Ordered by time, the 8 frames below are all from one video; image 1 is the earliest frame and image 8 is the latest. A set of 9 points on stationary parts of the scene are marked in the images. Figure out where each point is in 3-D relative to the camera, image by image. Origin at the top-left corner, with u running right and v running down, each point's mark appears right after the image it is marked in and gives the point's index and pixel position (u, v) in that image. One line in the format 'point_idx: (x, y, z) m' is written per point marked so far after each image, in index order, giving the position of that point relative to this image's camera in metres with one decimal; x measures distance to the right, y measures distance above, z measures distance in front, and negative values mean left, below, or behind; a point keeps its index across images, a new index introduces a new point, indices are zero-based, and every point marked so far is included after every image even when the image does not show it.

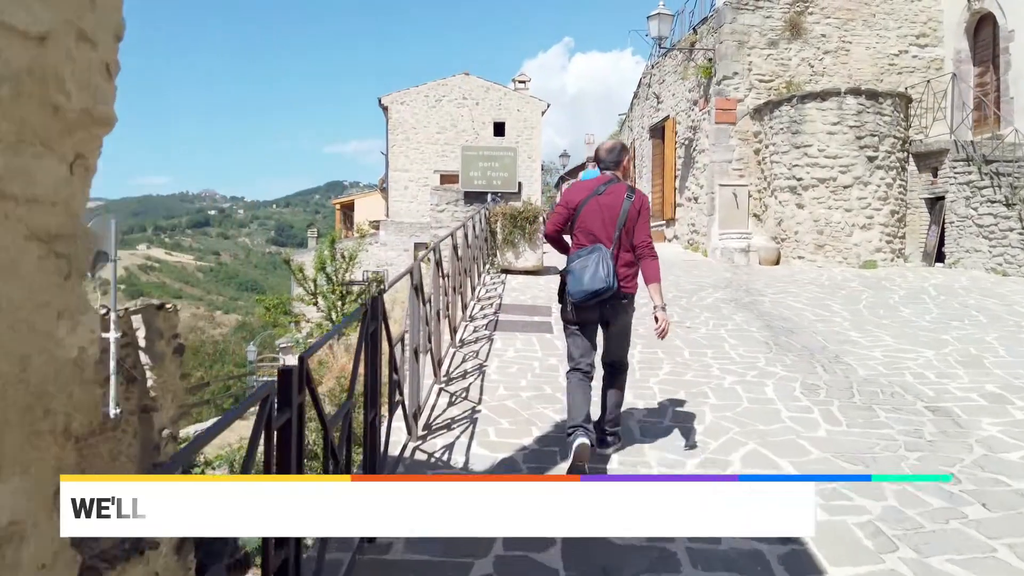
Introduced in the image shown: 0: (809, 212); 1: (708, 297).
0: (+4.4, +1.1, +9.8) m
1: (+2.2, -0.1, +7.4) m
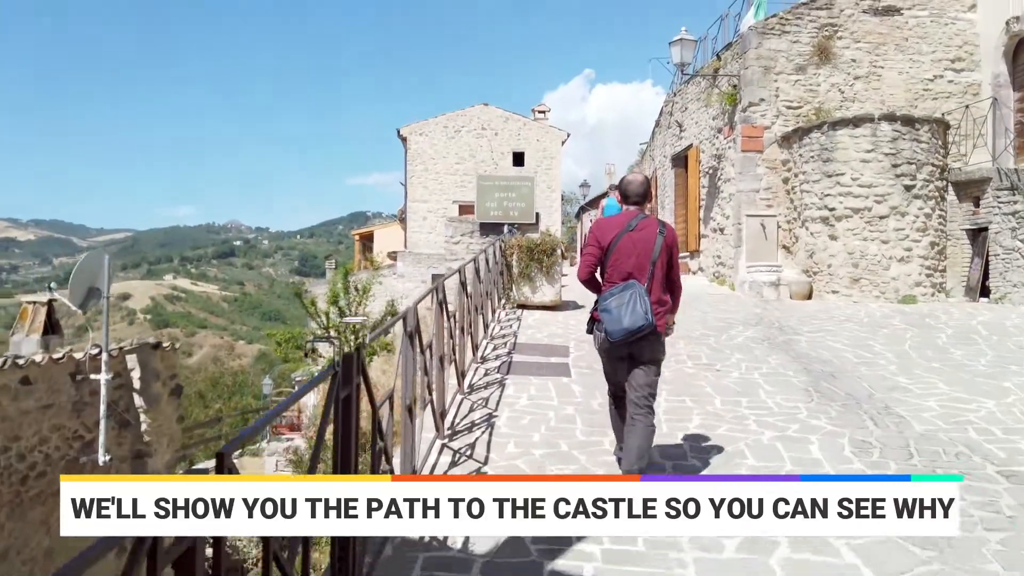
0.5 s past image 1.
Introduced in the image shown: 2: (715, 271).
0: (+4.7, +0.6, +9.3) m
1: (+2.4, -0.5, +6.9) m
2: (+3.6, +0.3, +11.6) m
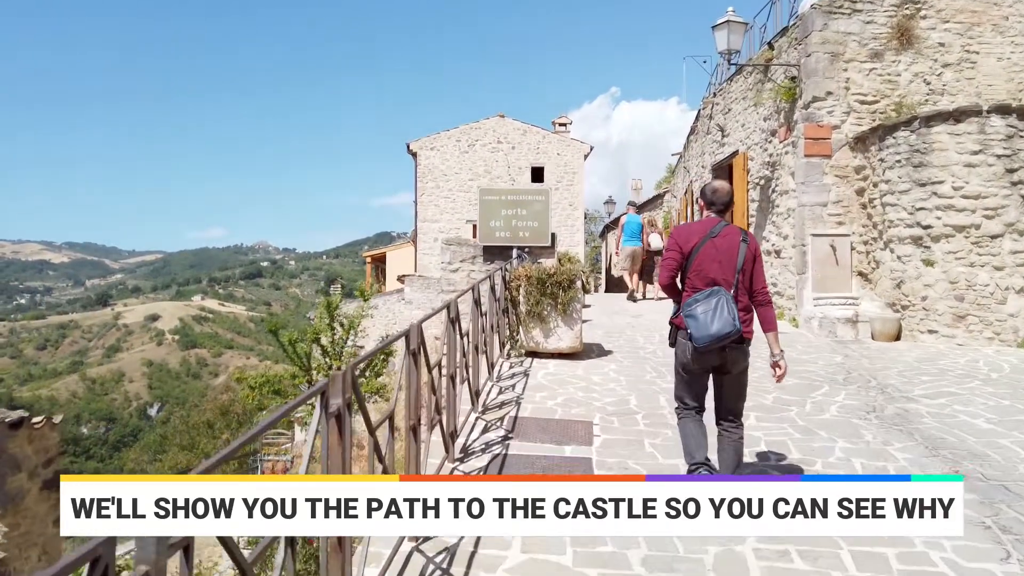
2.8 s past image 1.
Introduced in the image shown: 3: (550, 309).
0: (+4.8, +0.2, +7.3) m
1: (+2.4, -0.9, +4.9) m
2: (+3.8, -0.2, +9.6) m
3: (+0.4, -0.2, +6.3) m
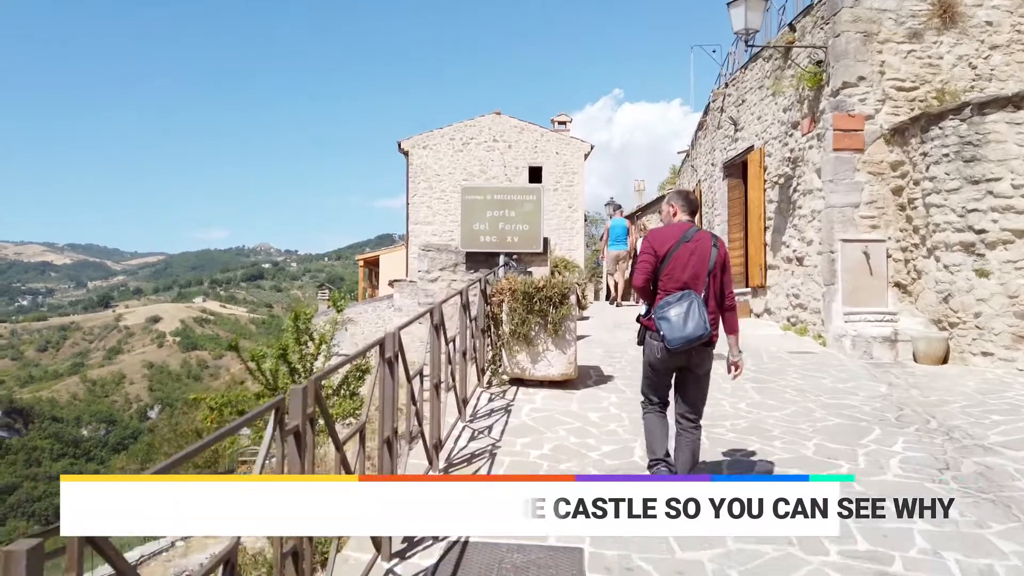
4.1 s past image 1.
0: (+4.6, +0.1, +6.2) m
1: (+2.2, -1.0, +3.9) m
2: (+3.6, -0.3, +8.6) m
3: (+0.2, -0.3, +5.3) m
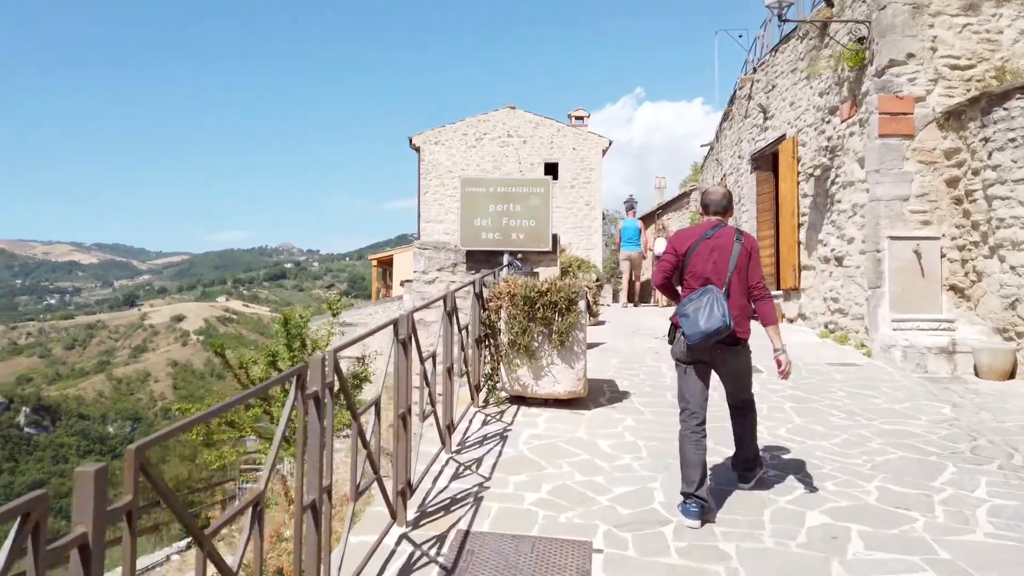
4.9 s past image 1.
0: (+4.7, 0.0, +5.4) m
1: (+2.2, -1.0, +3.1) m
2: (+3.7, -0.4, +7.7) m
3: (+0.2, -0.4, +4.5) m
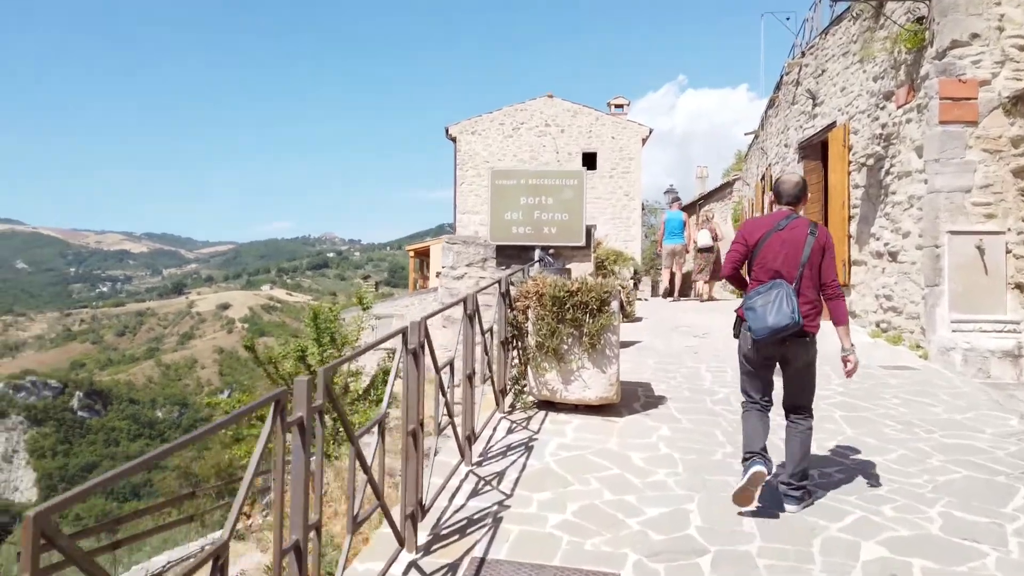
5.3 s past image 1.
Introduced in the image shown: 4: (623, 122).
0: (+4.9, 0.0, +4.9) m
1: (+2.3, -1.1, +2.7) m
2: (+4.1, -0.3, +7.3) m
3: (+0.4, -0.4, +4.3) m
4: (+3.0, +4.5, +18.0) m
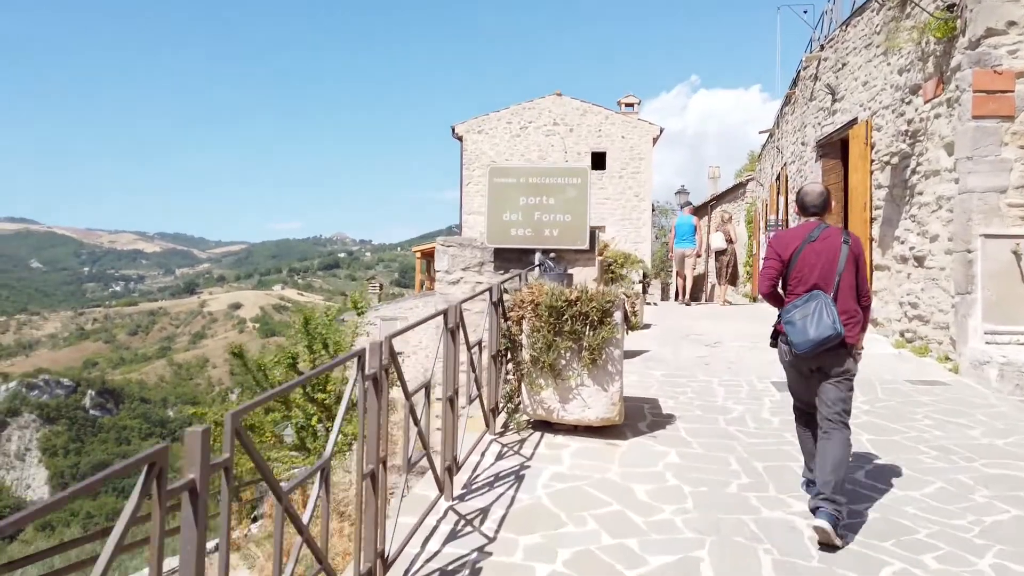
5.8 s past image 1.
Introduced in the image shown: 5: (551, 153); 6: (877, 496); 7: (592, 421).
0: (+4.8, 0.0, +4.4) m
1: (+2.2, -1.1, +2.3) m
2: (+4.1, -0.4, +6.8) m
3: (+0.3, -0.4, +3.9) m
4: (+3.2, +4.5, +17.6) m
5: (+1.0, +3.6, +17.7) m
6: (+1.8, -1.0, +3.2) m
7: (+0.5, -0.8, +3.9) m
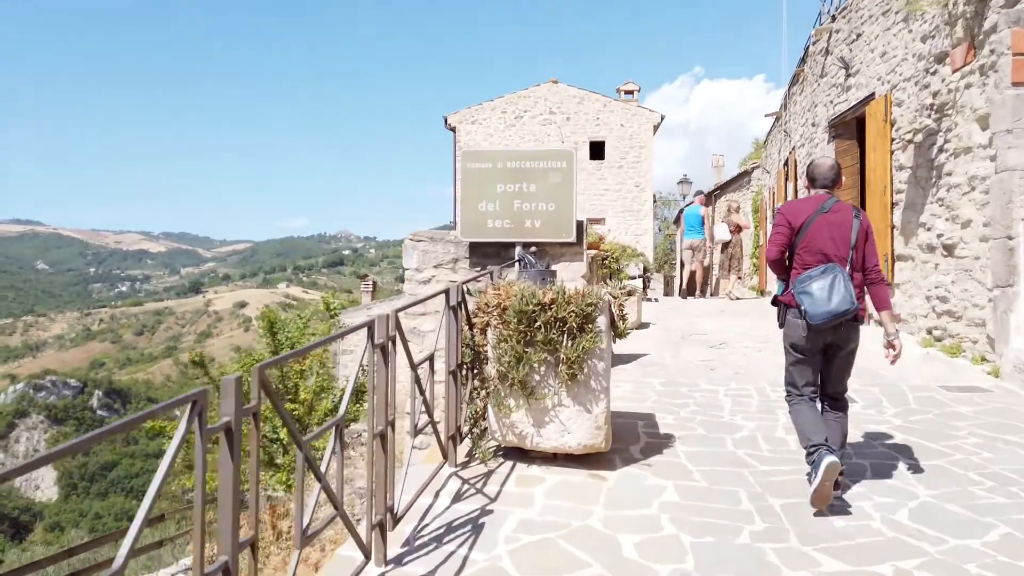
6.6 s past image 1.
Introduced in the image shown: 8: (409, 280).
0: (+4.7, 0.0, +3.7) m
1: (+2.0, -1.1, +1.6) m
2: (+3.9, -0.3, +6.1) m
3: (+0.2, -0.4, +3.2) m
4: (+3.1, +4.6, +16.8) m
5: (+0.9, +3.7, +17.0) m
6: (+1.6, -1.0, +2.5) m
7: (+0.3, -0.8, +3.3) m
8: (-0.8, +0.1, +5.3) m
